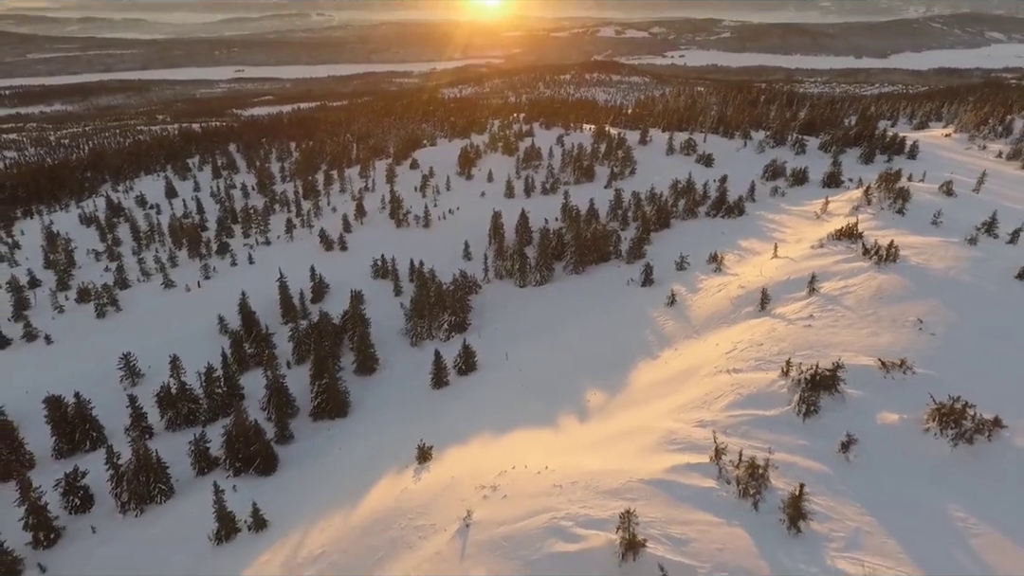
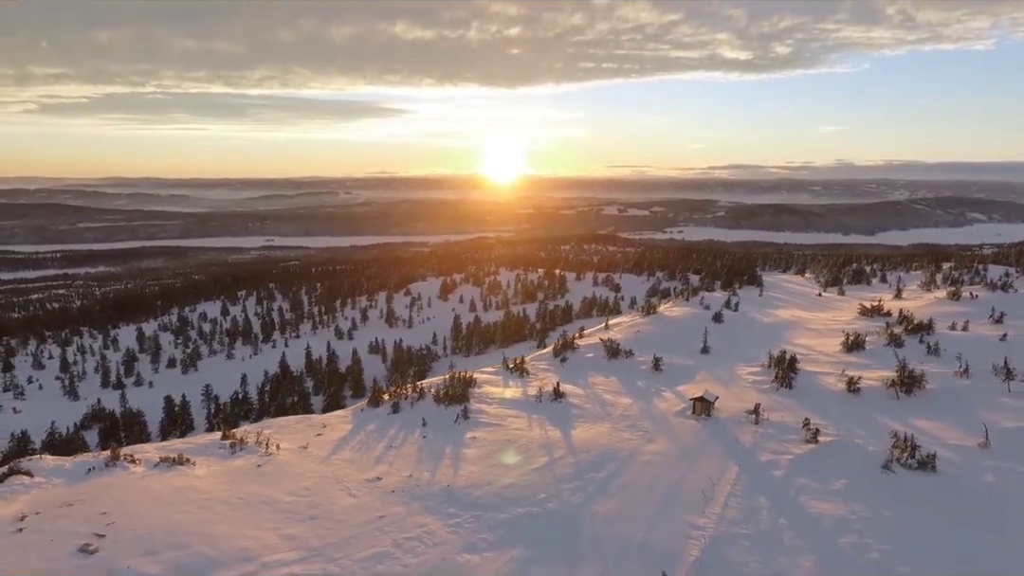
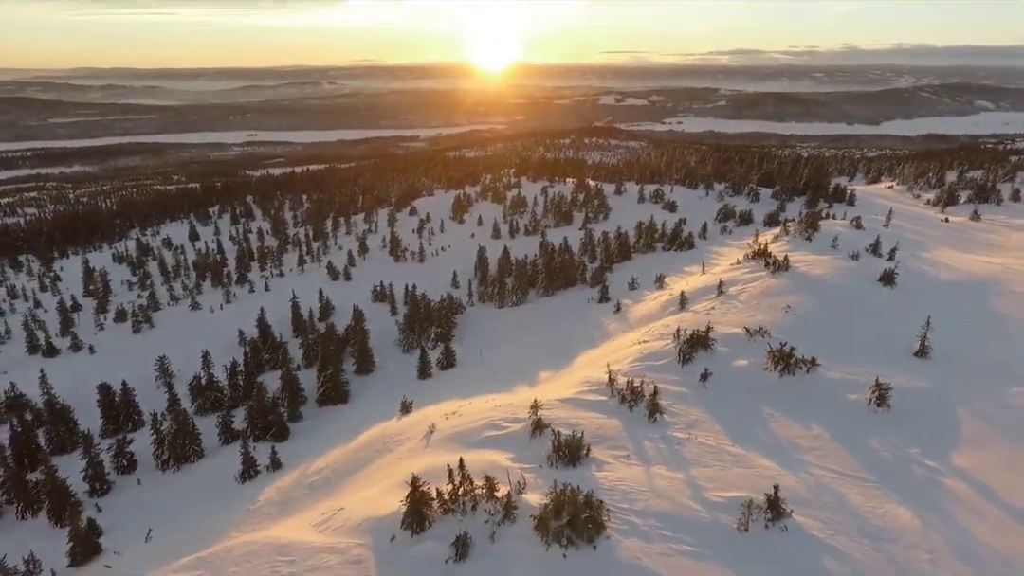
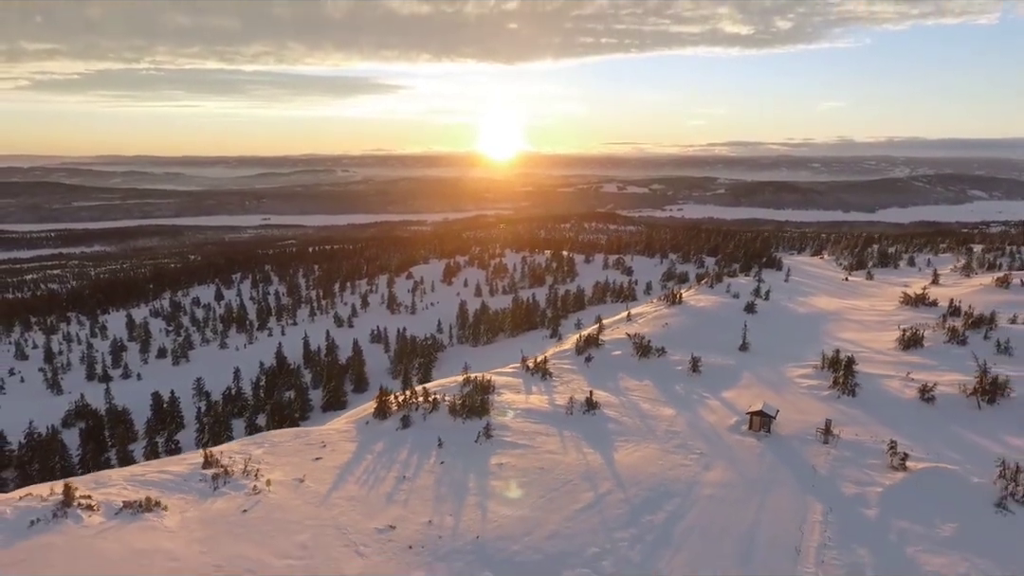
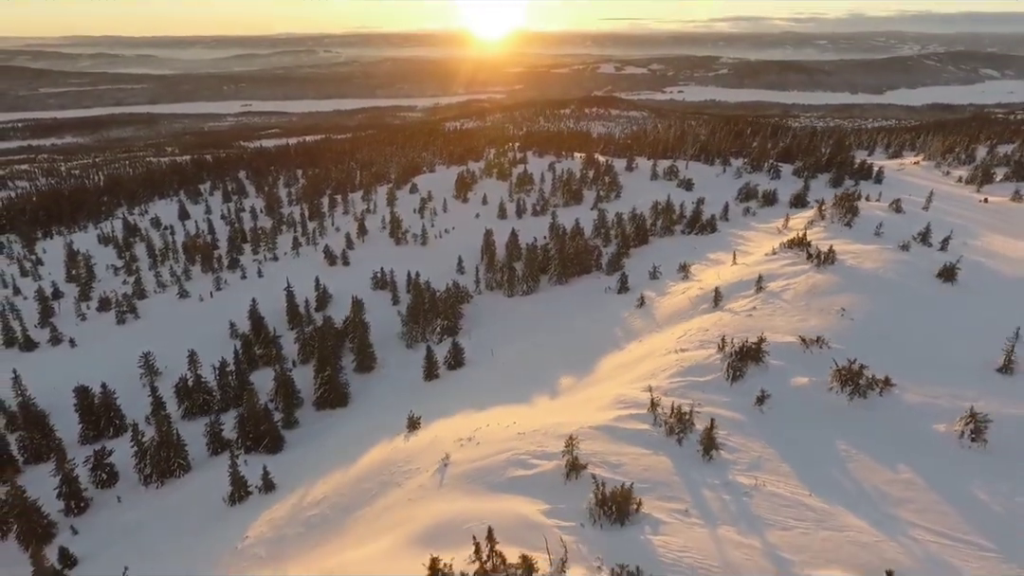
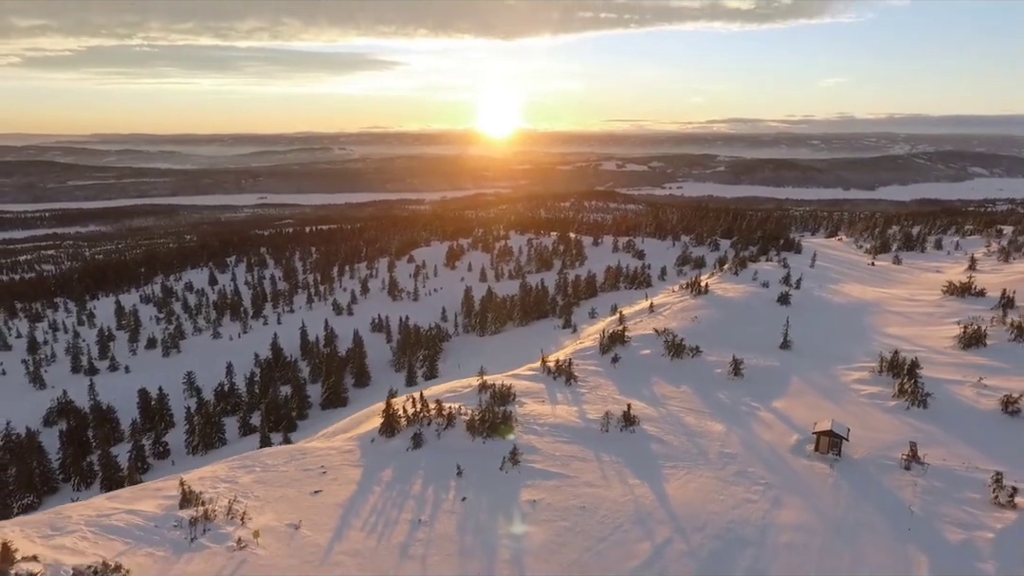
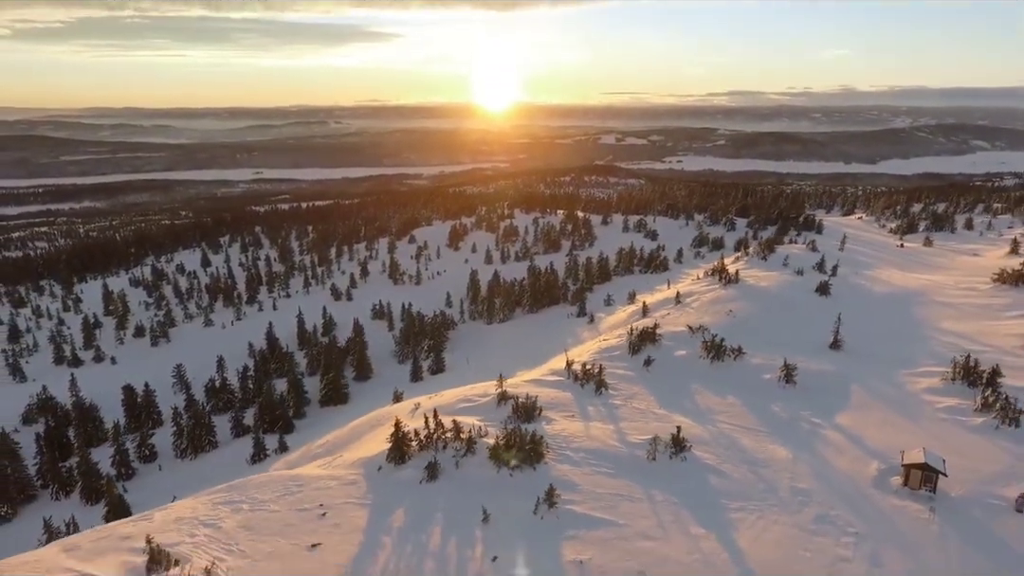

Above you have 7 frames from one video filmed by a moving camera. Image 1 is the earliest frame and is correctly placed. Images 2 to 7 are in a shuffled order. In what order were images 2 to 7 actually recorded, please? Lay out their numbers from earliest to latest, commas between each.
5, 3, 7, 6, 4, 2
